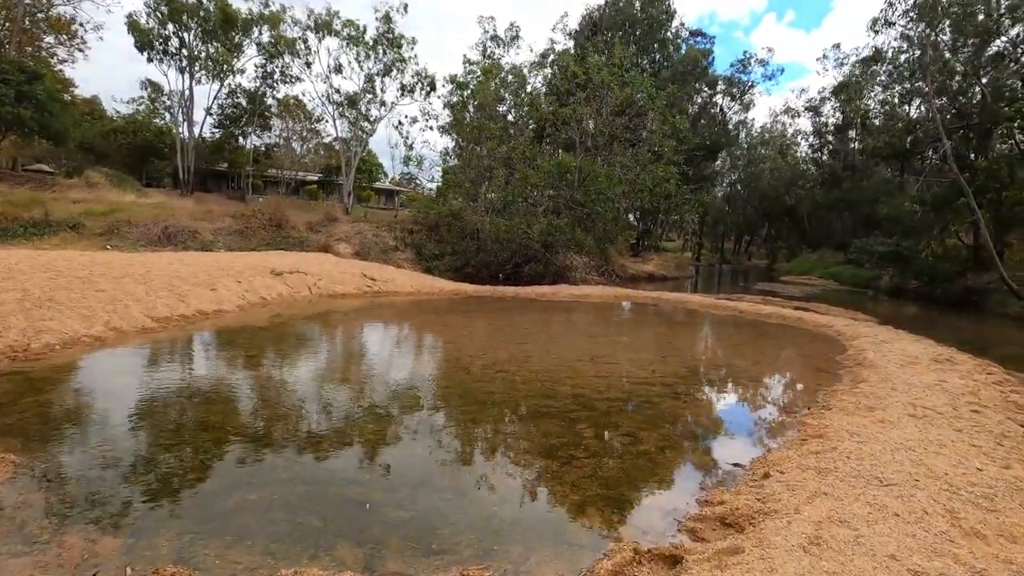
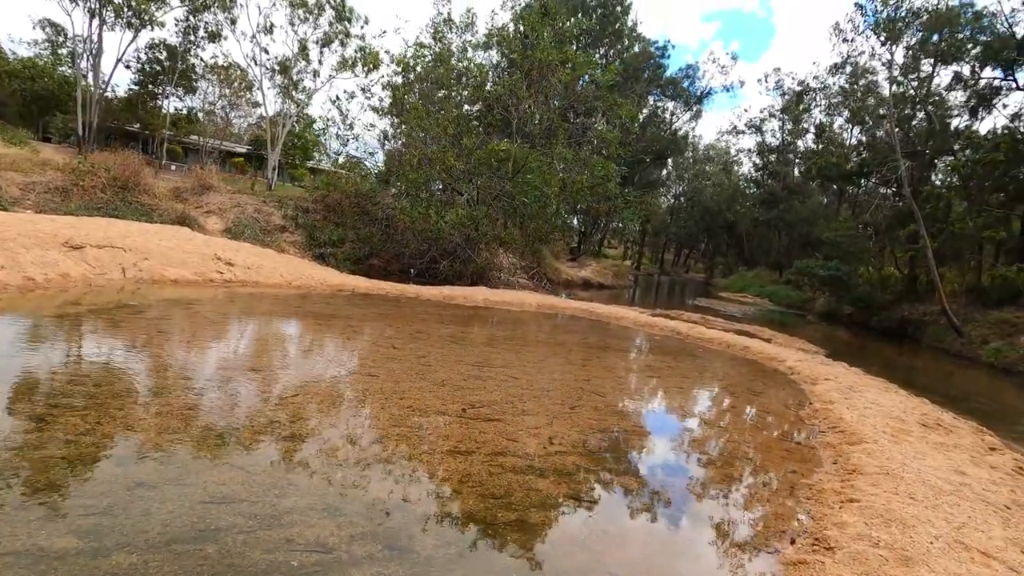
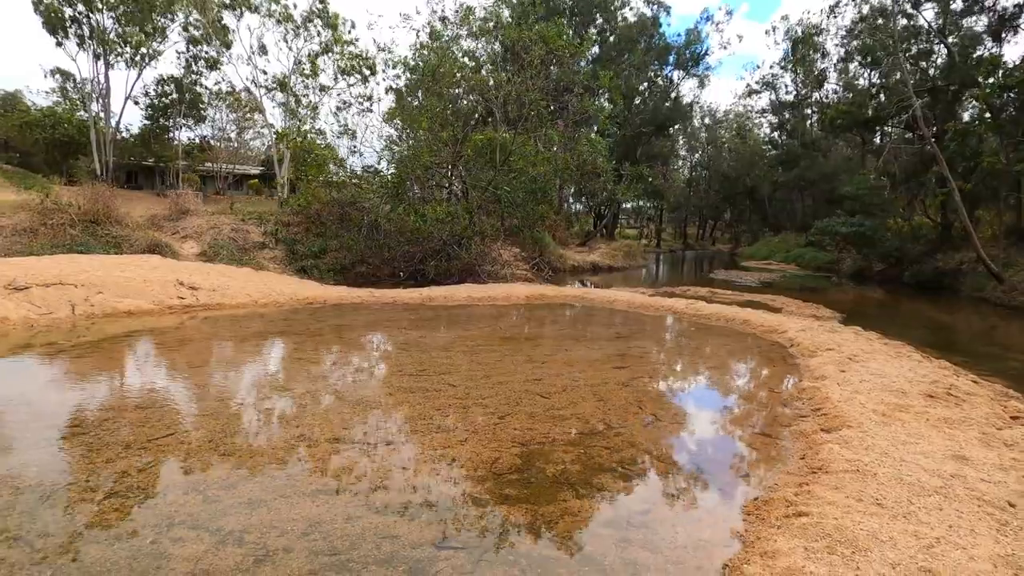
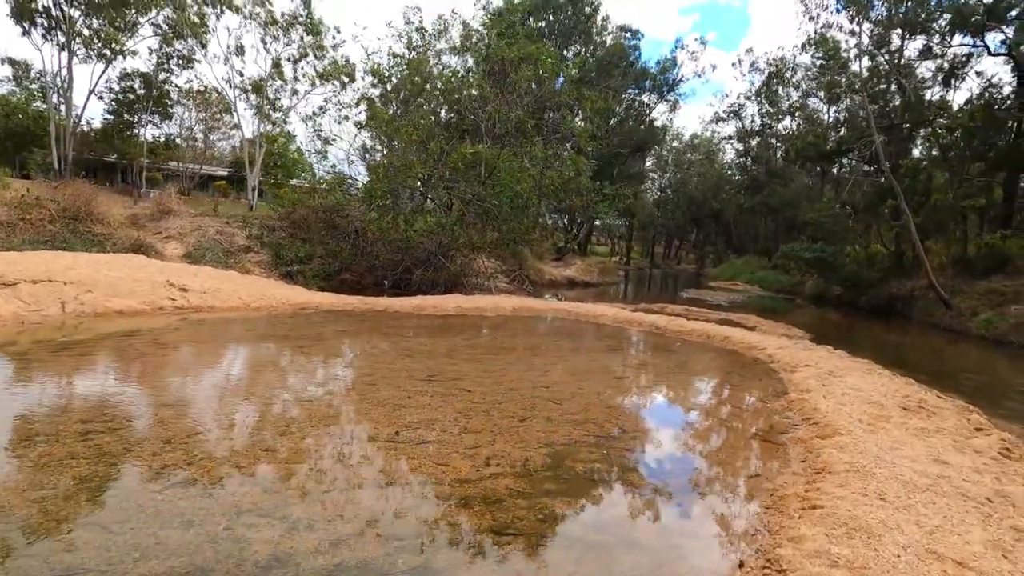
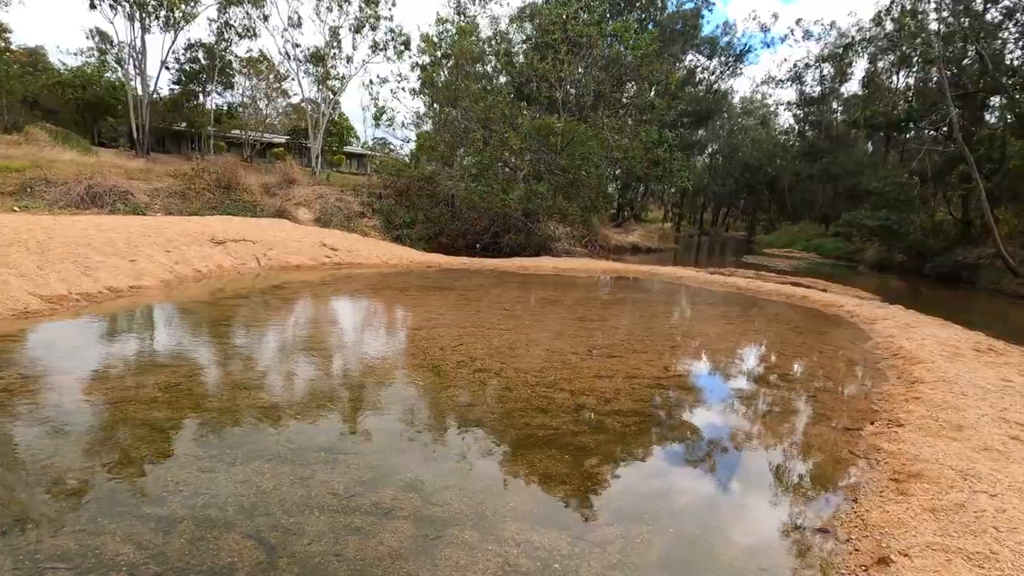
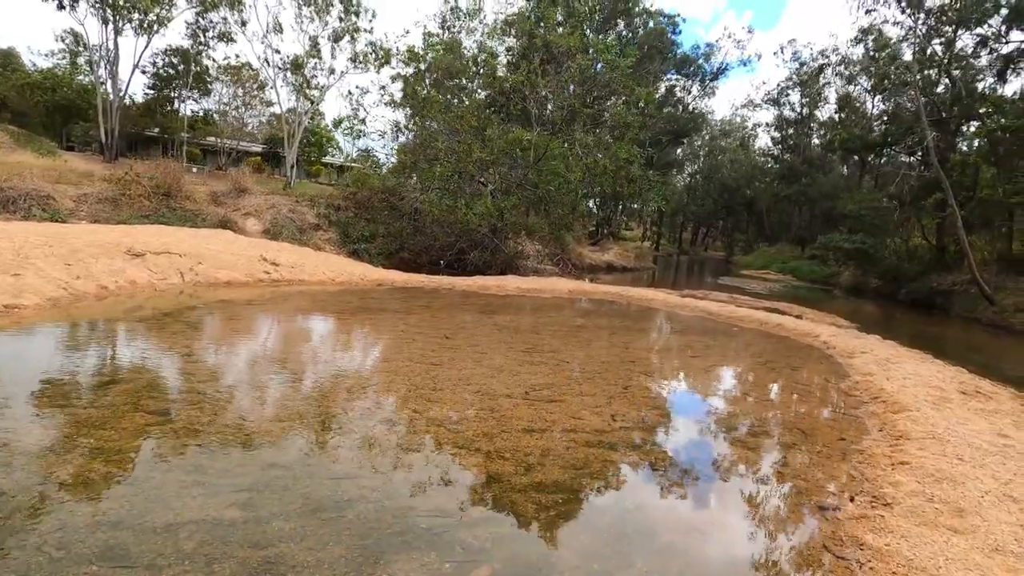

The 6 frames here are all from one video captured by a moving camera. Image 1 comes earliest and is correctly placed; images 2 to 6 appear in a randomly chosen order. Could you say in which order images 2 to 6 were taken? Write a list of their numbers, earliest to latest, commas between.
5, 6, 2, 4, 3
